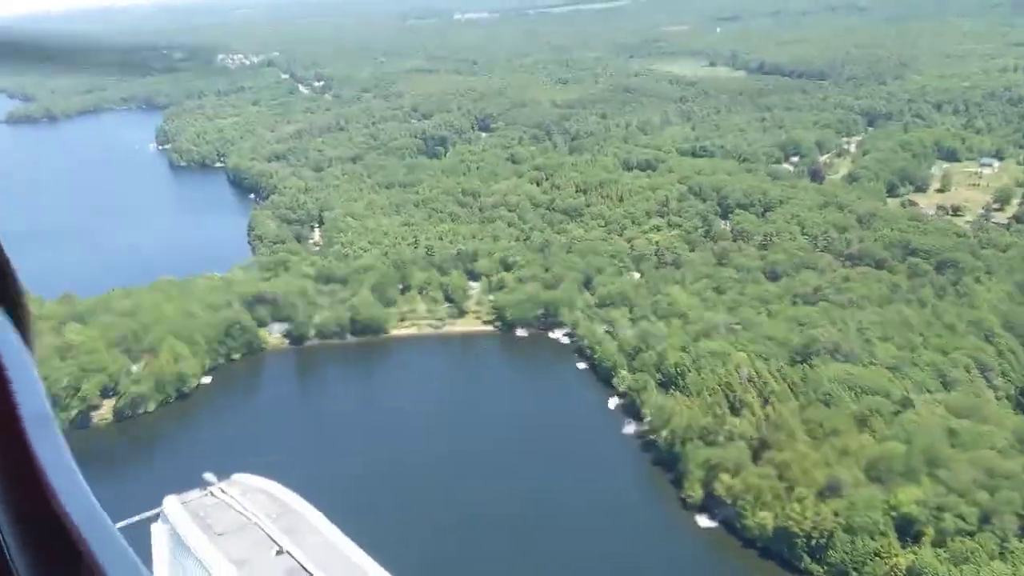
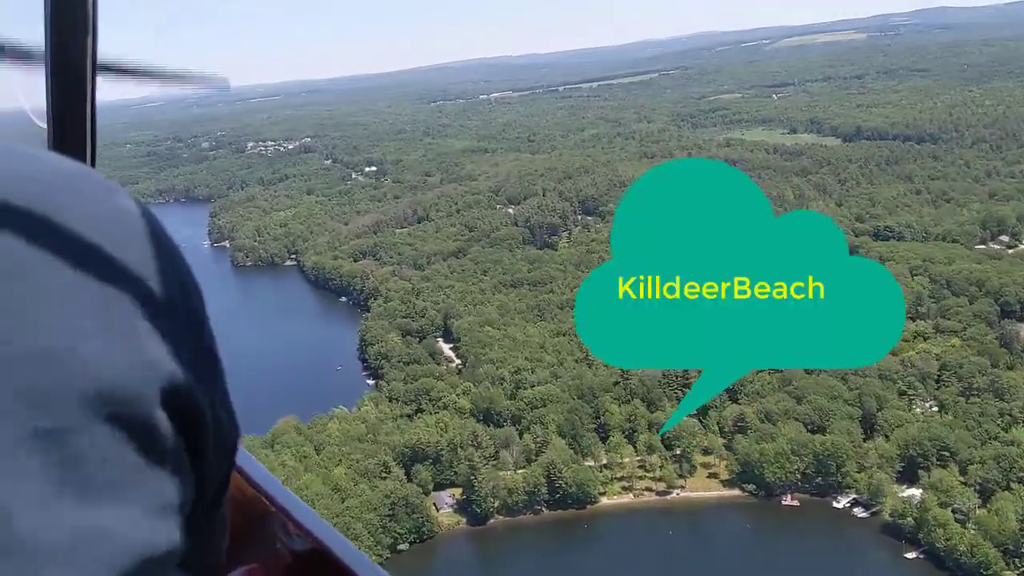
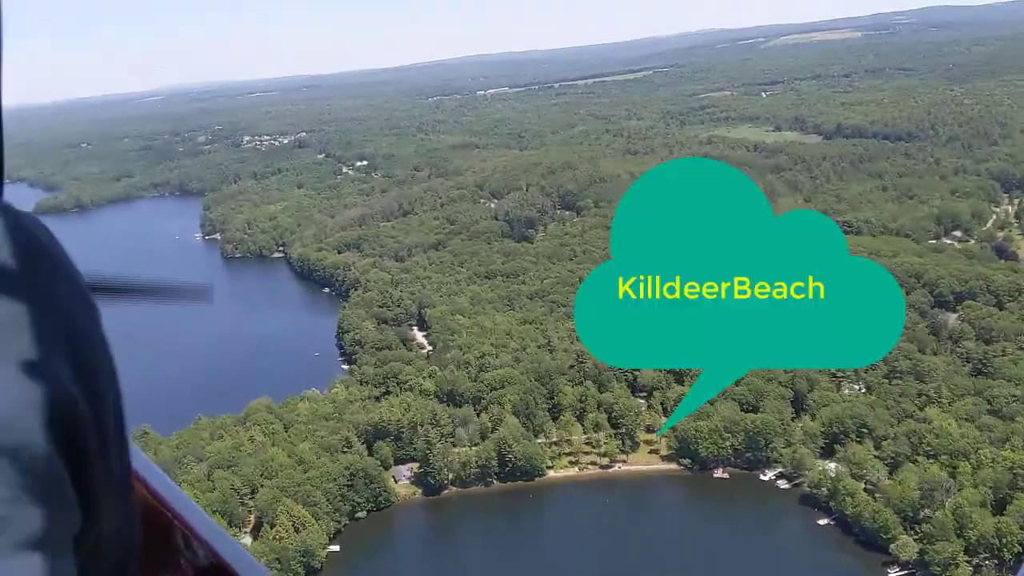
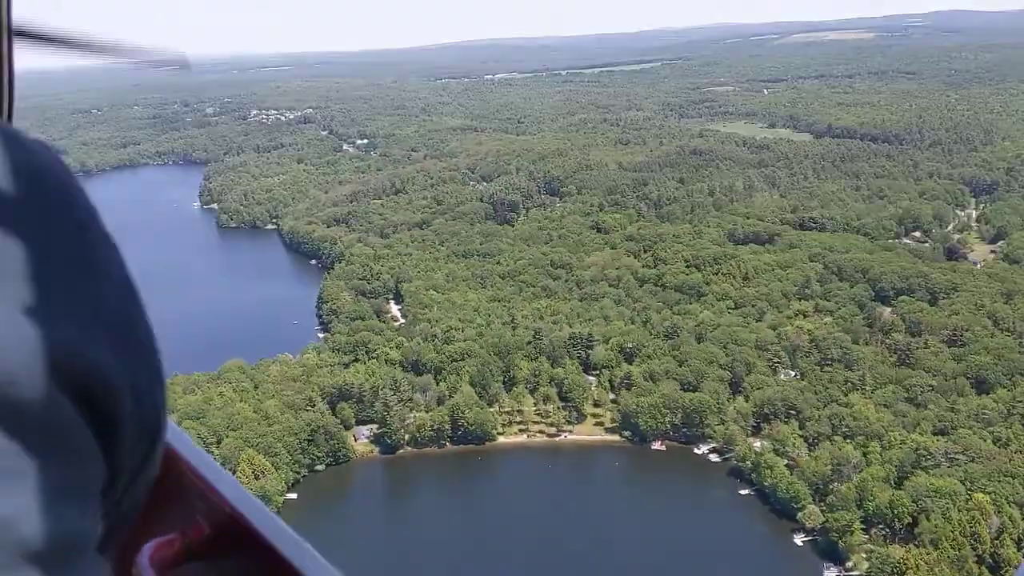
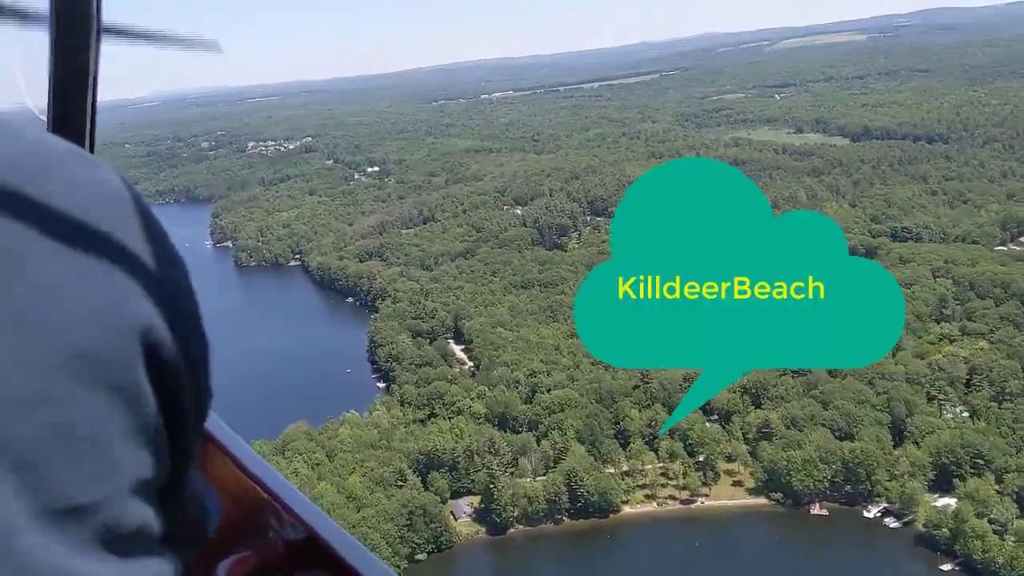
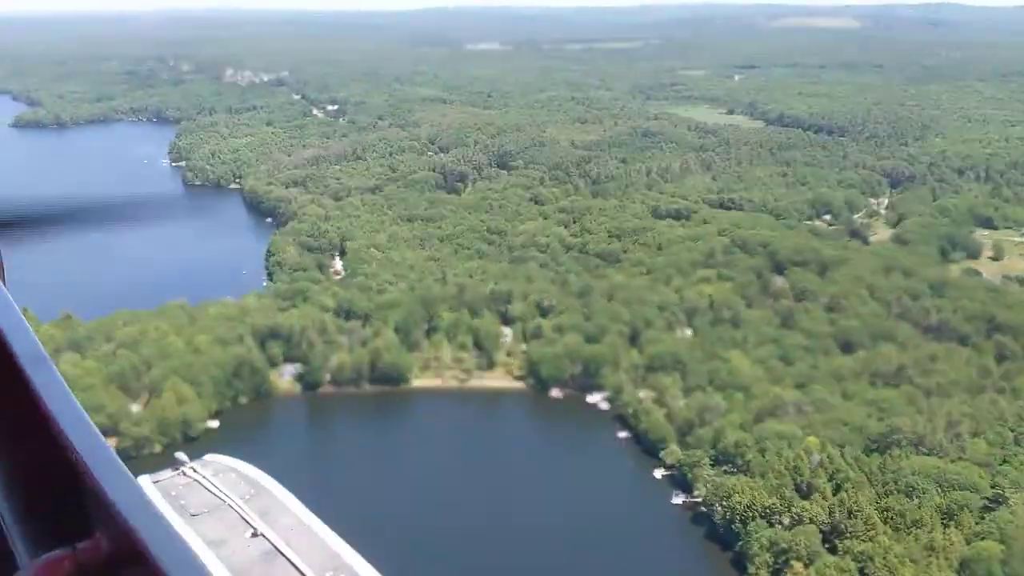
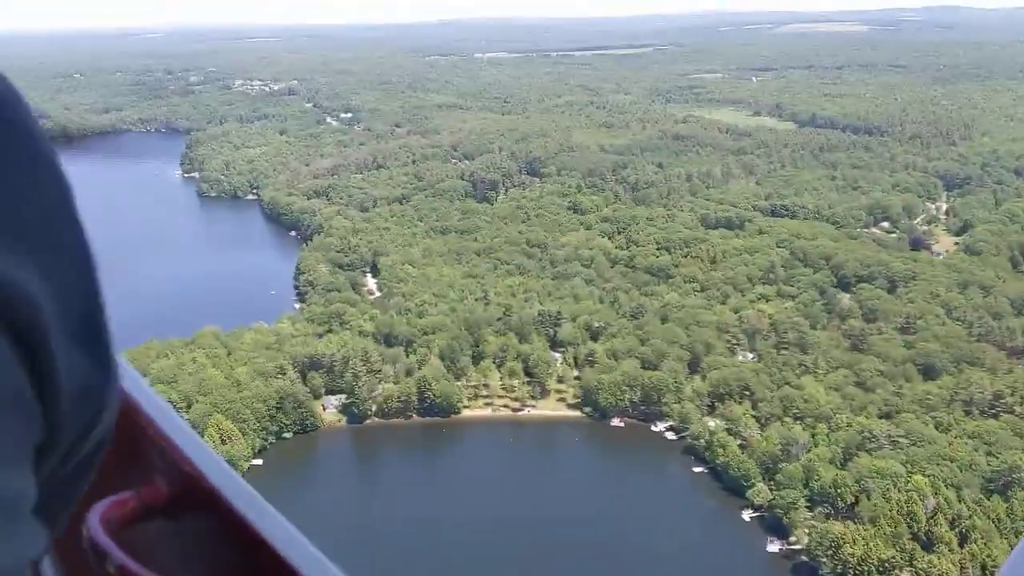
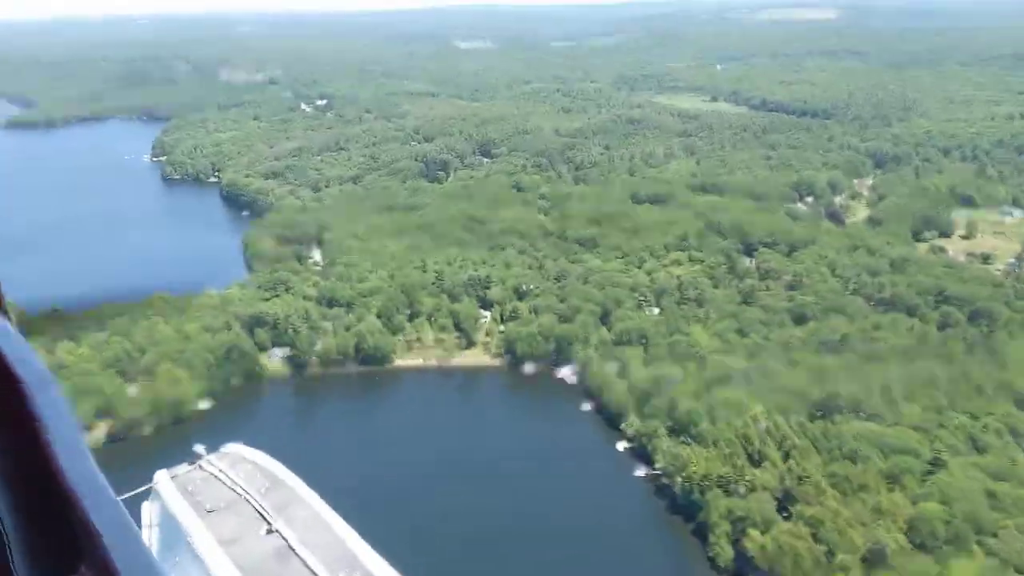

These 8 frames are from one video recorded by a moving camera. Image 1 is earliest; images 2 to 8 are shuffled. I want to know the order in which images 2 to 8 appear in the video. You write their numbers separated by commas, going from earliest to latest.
8, 6, 7, 4, 3, 2, 5
